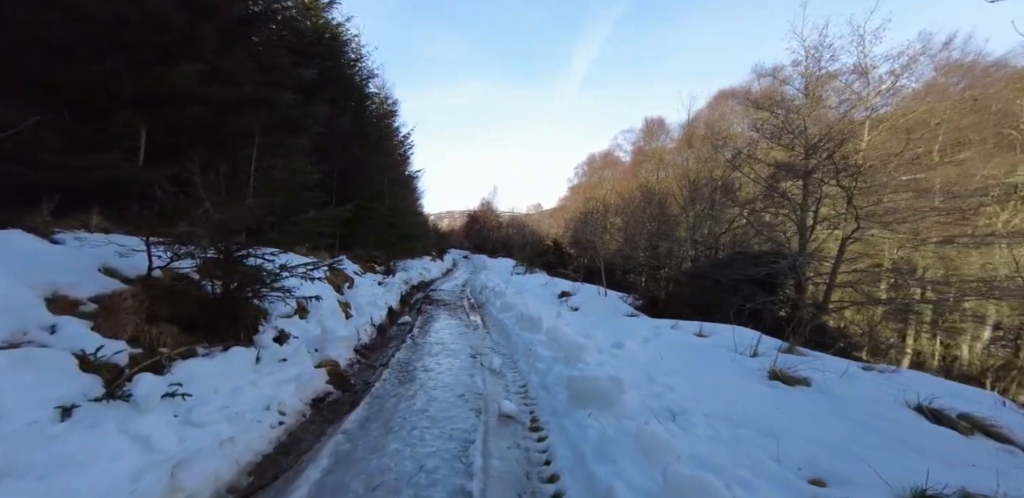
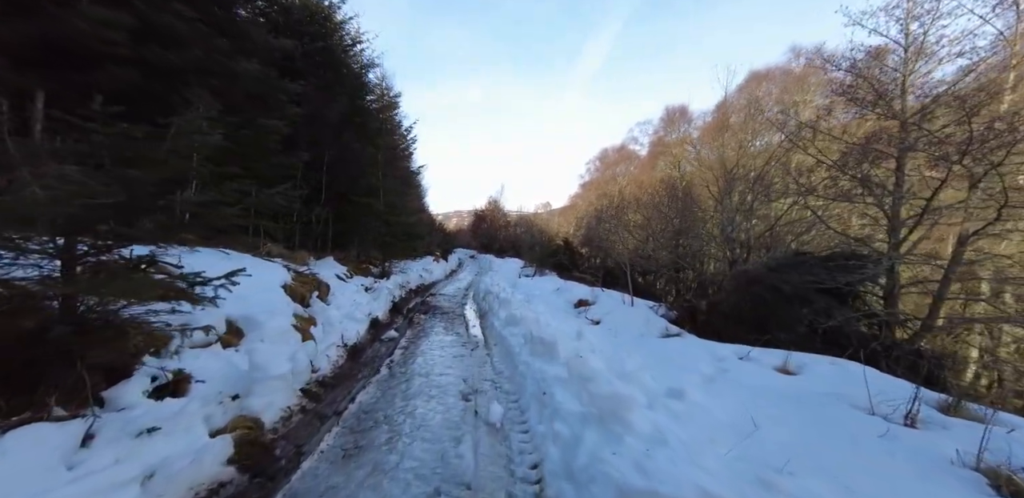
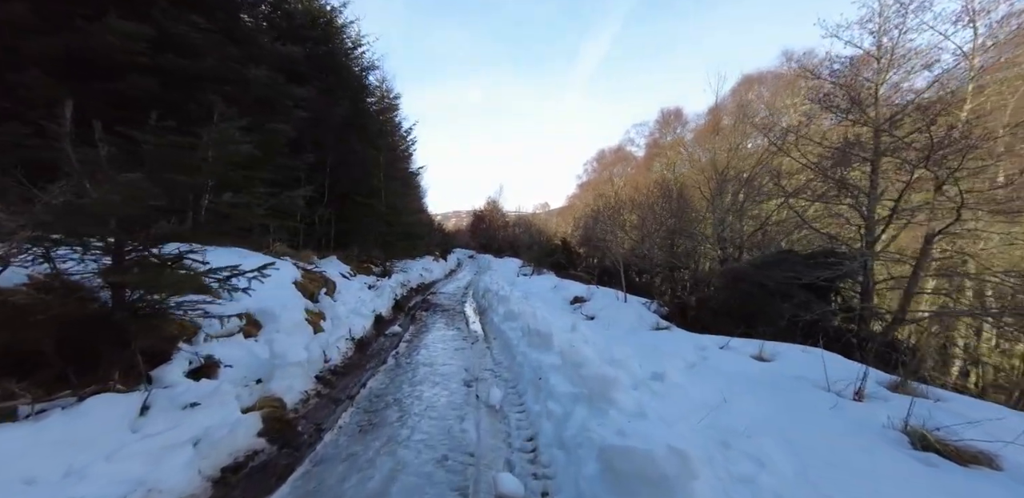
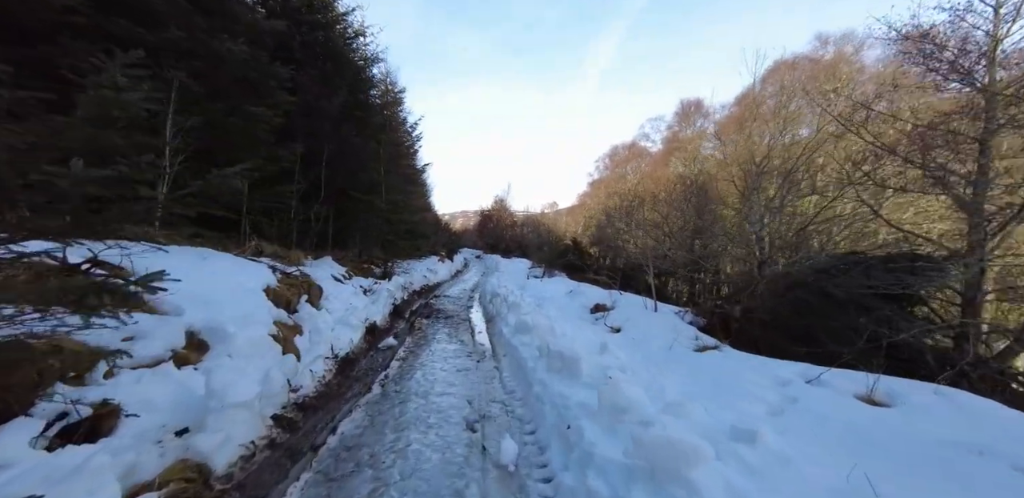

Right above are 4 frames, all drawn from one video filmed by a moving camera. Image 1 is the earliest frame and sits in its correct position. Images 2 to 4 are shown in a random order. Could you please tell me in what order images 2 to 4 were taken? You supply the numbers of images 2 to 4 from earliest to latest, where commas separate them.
3, 2, 4
